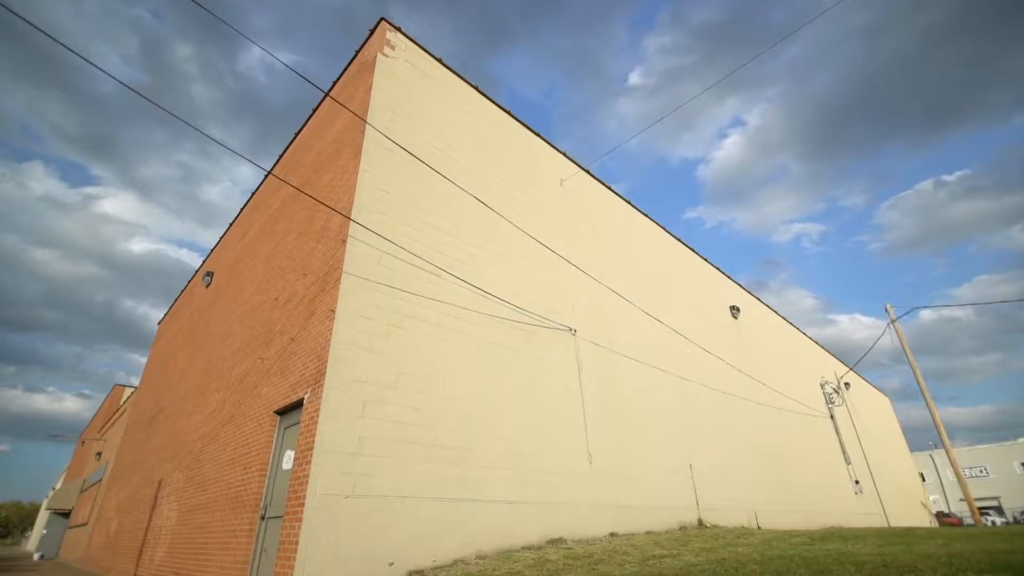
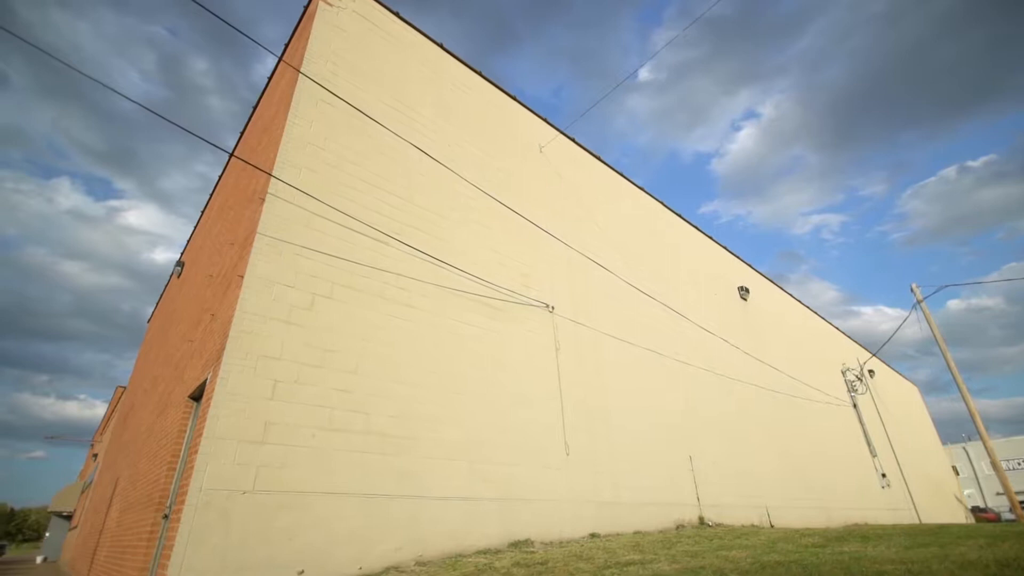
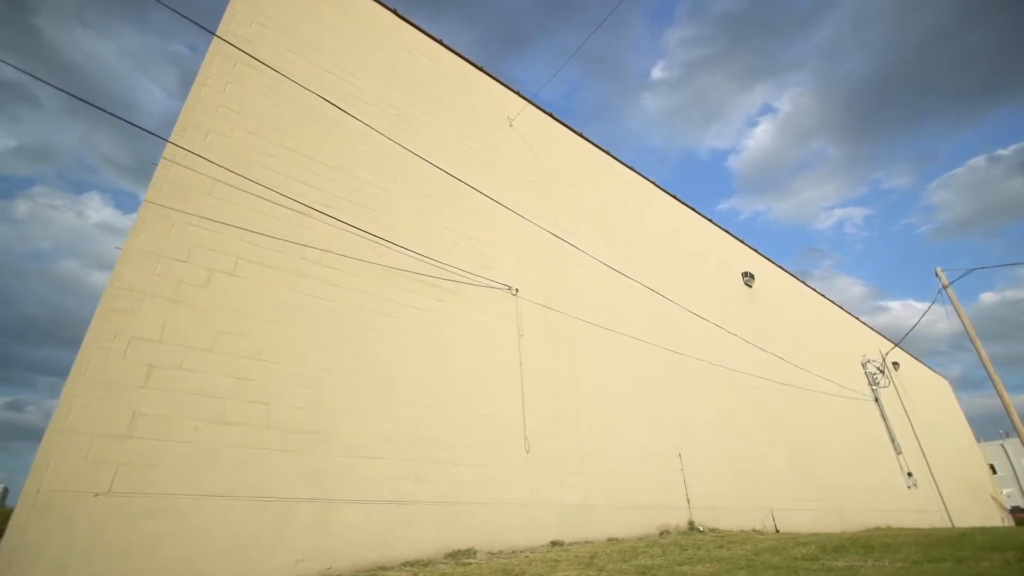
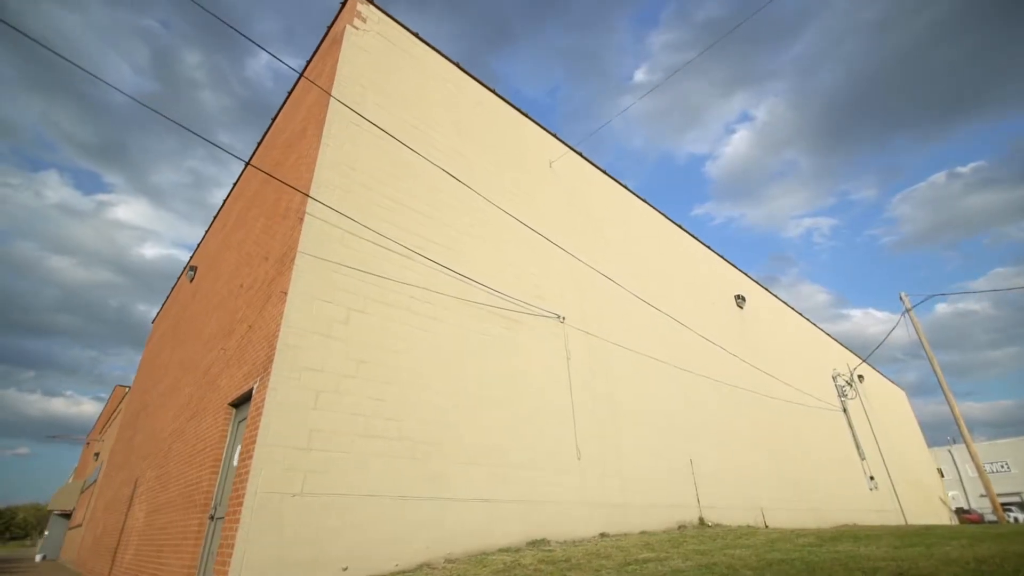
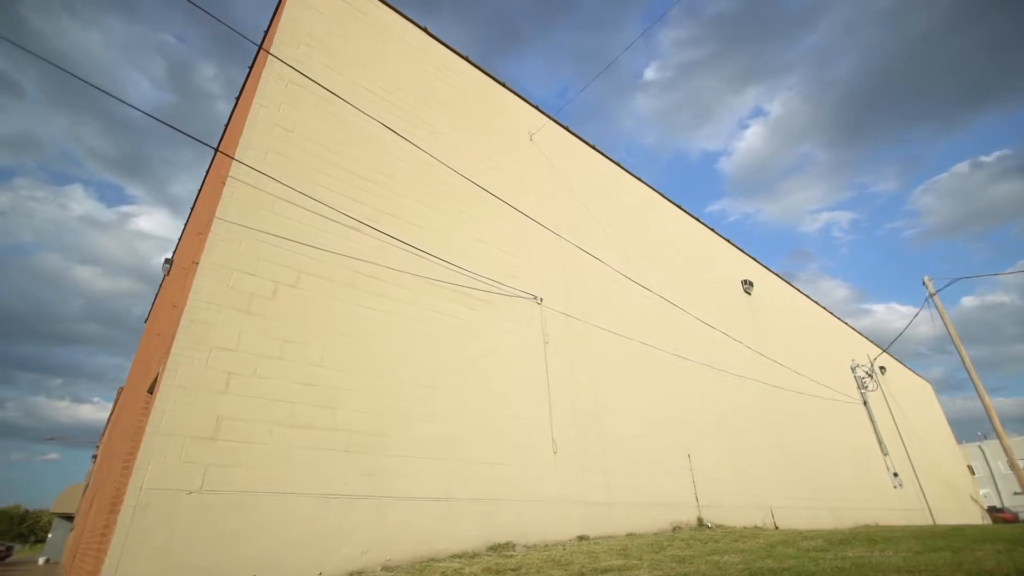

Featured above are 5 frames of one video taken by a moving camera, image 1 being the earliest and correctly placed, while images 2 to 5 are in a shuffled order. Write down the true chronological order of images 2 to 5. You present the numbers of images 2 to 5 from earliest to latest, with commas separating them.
4, 2, 5, 3
